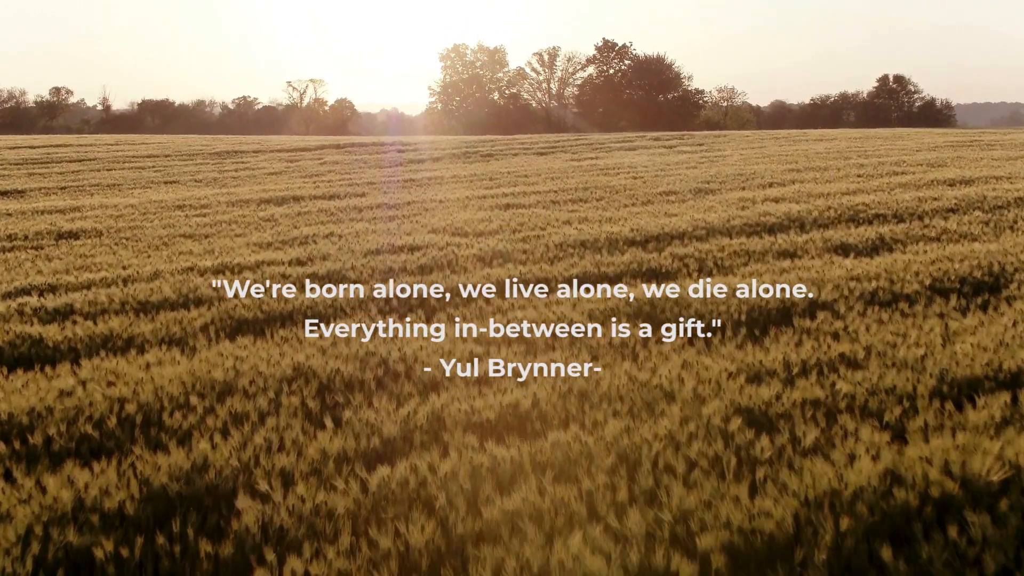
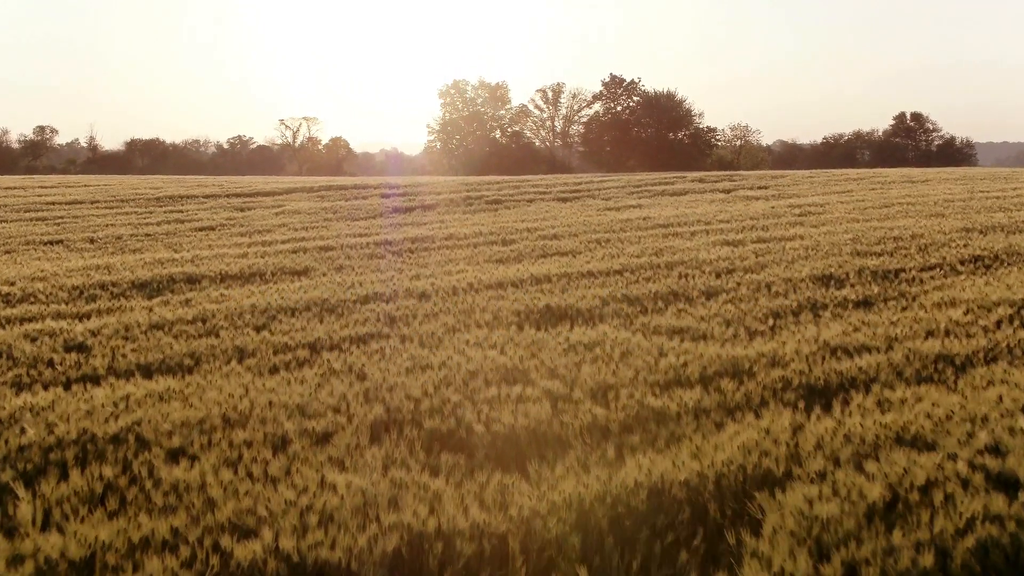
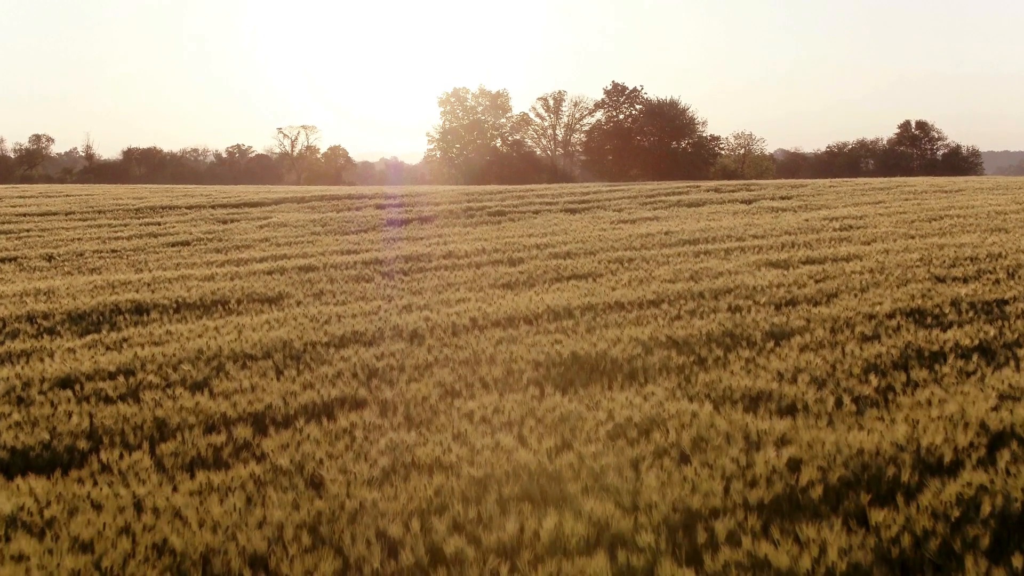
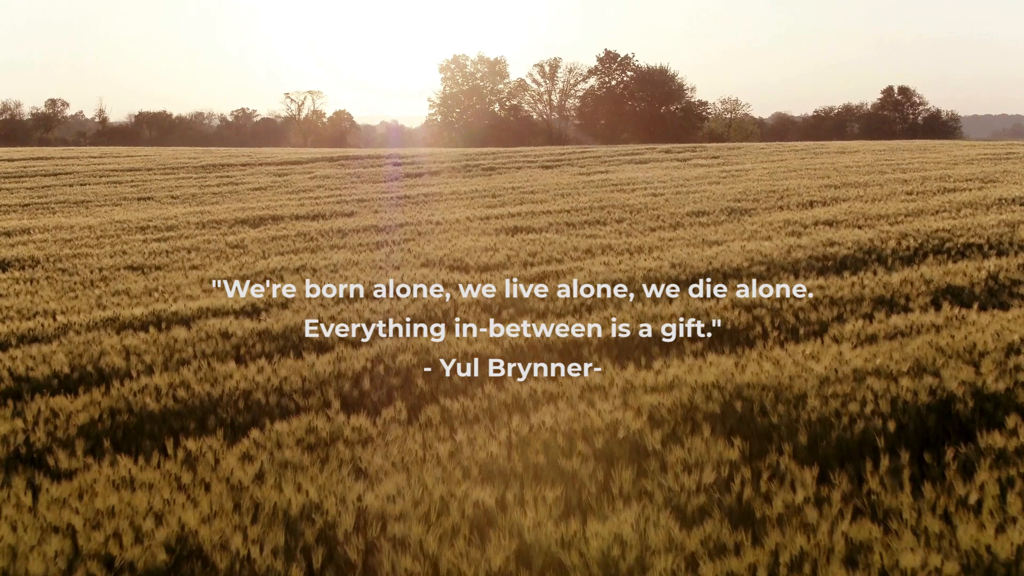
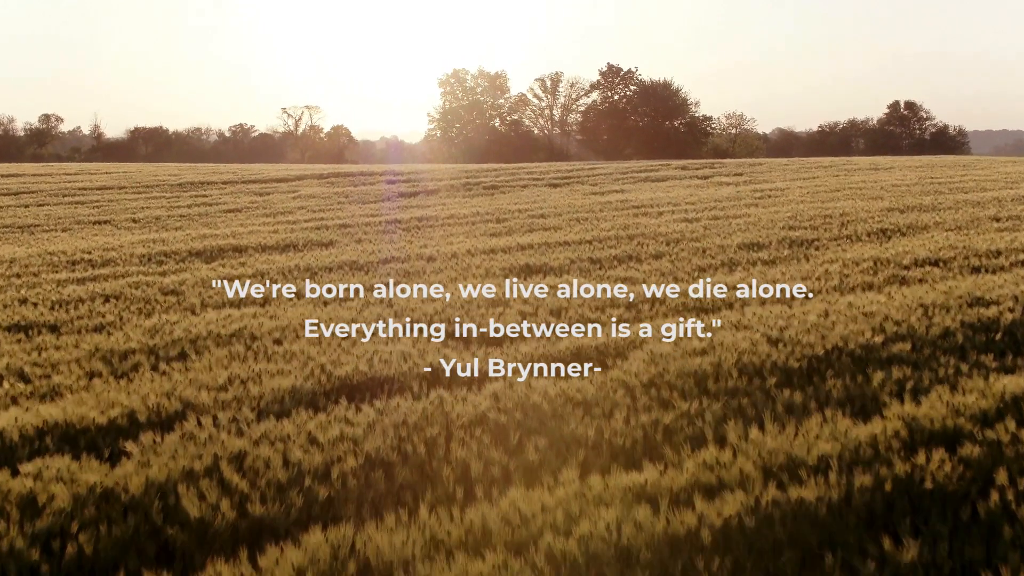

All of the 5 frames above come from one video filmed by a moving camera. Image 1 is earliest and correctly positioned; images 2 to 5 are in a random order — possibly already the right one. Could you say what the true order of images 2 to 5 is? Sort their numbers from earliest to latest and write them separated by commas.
4, 5, 2, 3
